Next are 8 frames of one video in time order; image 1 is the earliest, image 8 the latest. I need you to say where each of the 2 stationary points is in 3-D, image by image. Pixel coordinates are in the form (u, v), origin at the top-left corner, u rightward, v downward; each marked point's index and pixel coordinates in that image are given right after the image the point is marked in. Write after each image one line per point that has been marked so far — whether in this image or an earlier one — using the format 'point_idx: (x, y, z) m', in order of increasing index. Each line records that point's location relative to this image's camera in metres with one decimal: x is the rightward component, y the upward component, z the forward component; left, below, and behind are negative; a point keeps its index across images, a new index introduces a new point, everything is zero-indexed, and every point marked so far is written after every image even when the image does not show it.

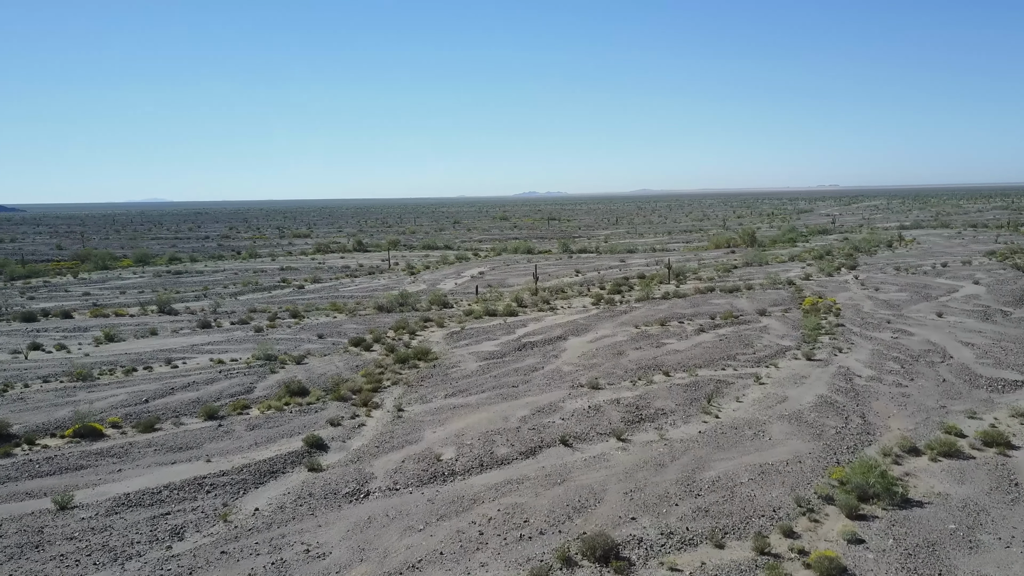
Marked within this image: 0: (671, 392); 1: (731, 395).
0: (+3.6, -2.4, +18.6) m
1: (+4.9, -2.4, +18.4) m
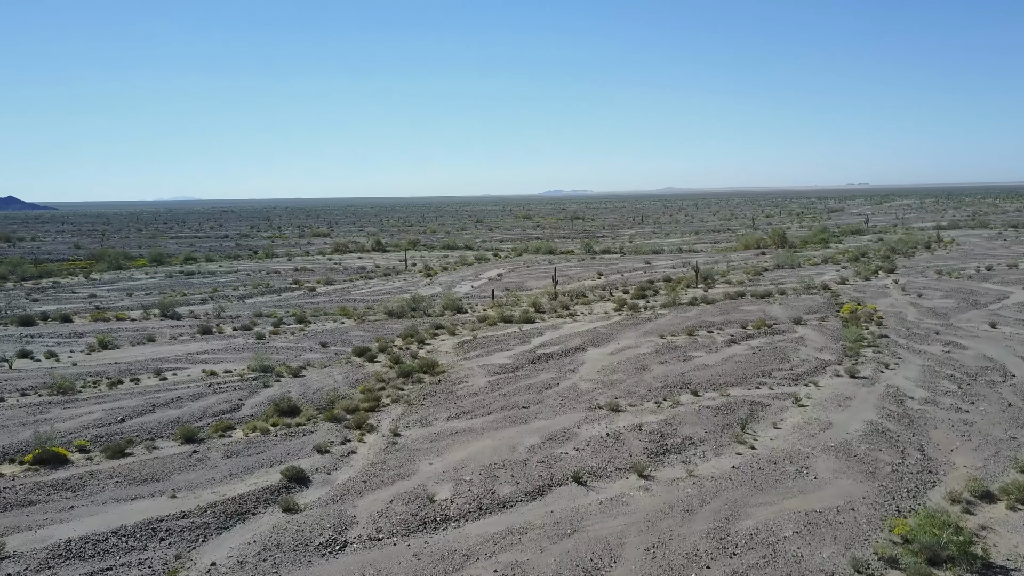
0: (+3.8, -2.6, +16.6) m
1: (+5.1, -2.7, +16.4) m
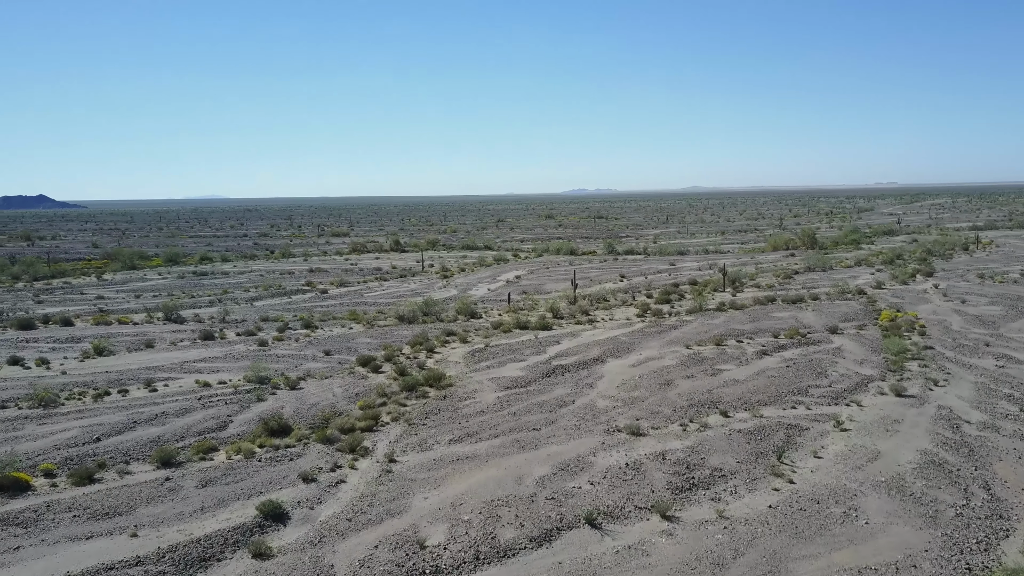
0: (+4.0, -2.8, +14.9) m
1: (+5.3, -2.9, +14.6) m
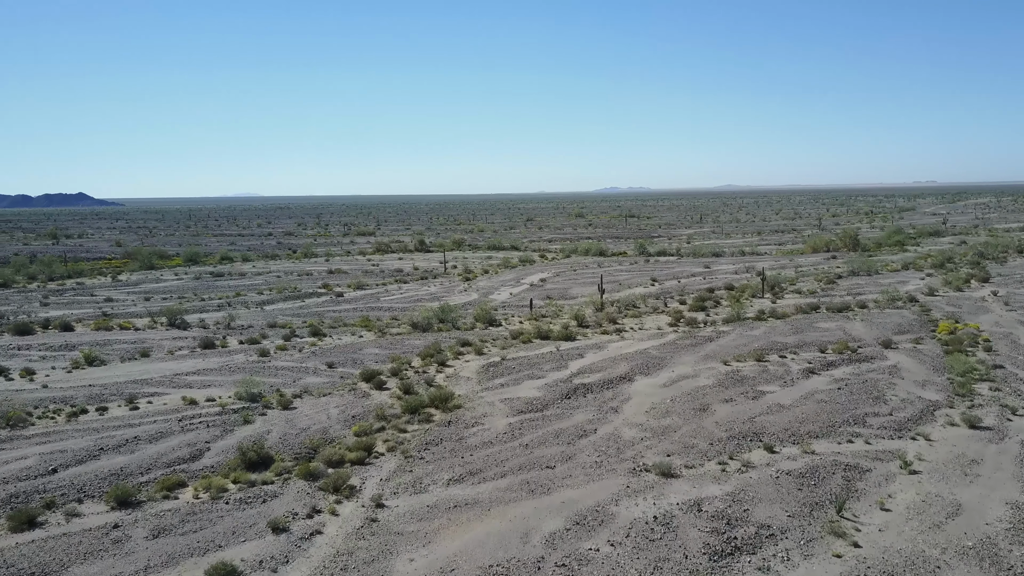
0: (+4.1, -3.1, +12.6) m
1: (+5.4, -3.1, +12.3) m
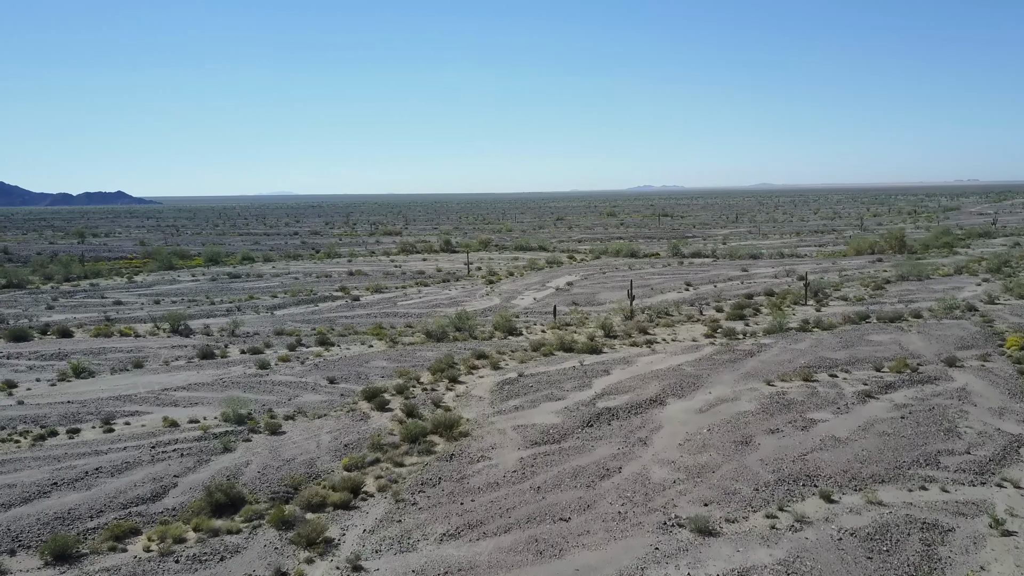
0: (+4.2, -3.4, +10.3) m
1: (+5.4, -3.4, +9.9) m
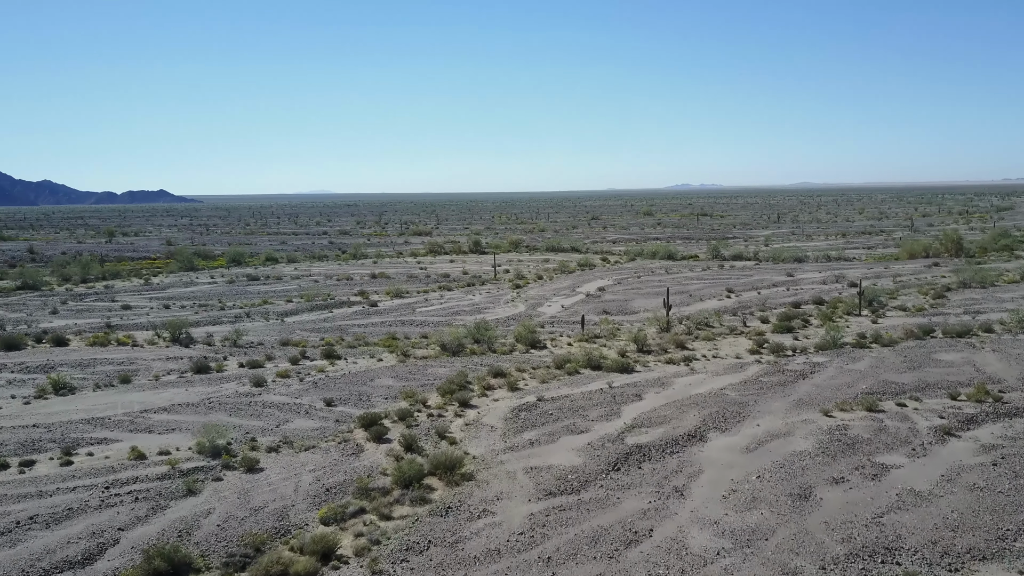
0: (+4.1, -3.7, +7.7) m
1: (+5.4, -3.8, +7.3) m
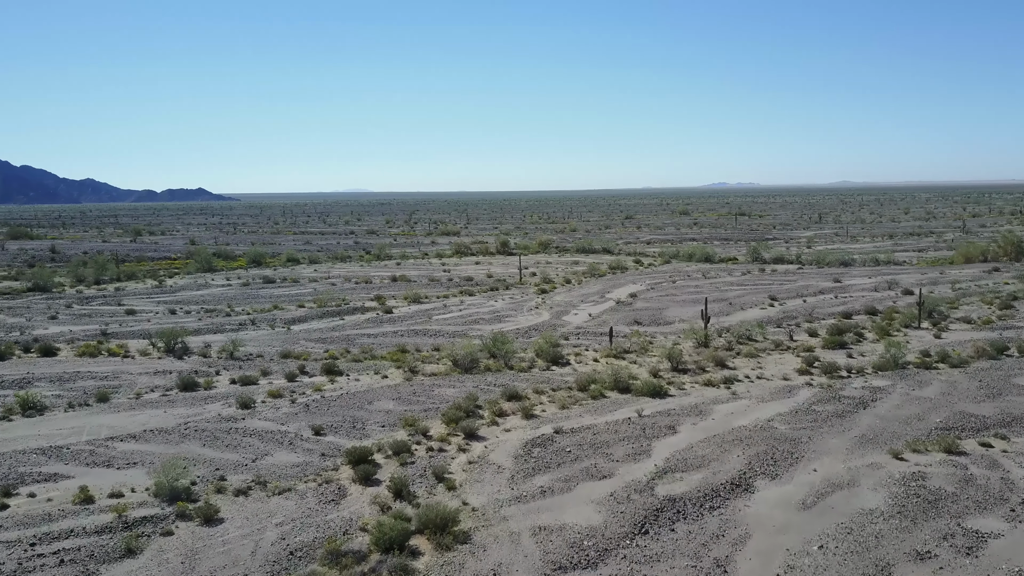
0: (+3.9, -4.0, +5.1) m
1: (+5.1, -4.1, +4.6) m
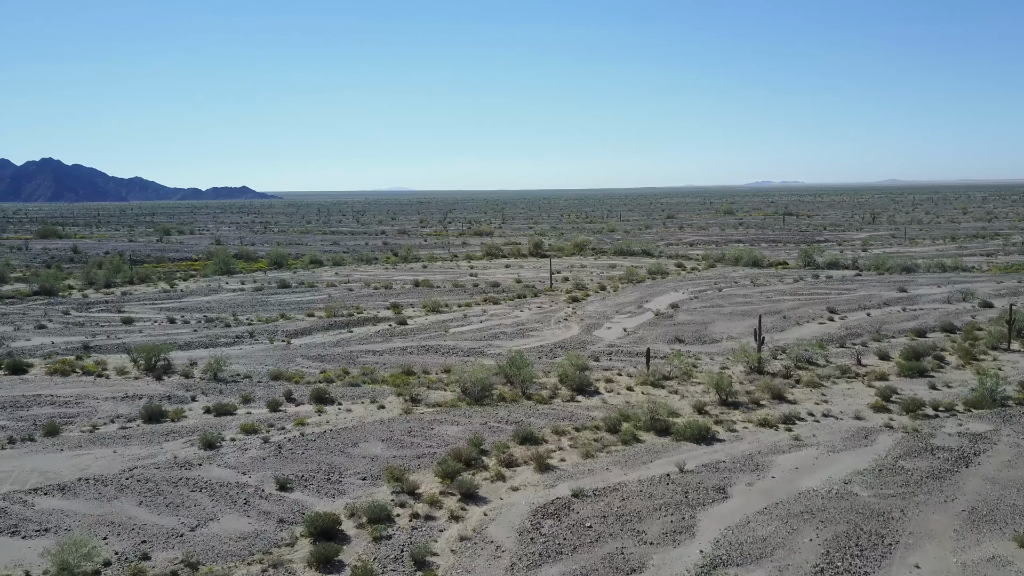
0: (+3.5, -4.4, +1.7) m
1: (+4.7, -4.5, +1.2) m
